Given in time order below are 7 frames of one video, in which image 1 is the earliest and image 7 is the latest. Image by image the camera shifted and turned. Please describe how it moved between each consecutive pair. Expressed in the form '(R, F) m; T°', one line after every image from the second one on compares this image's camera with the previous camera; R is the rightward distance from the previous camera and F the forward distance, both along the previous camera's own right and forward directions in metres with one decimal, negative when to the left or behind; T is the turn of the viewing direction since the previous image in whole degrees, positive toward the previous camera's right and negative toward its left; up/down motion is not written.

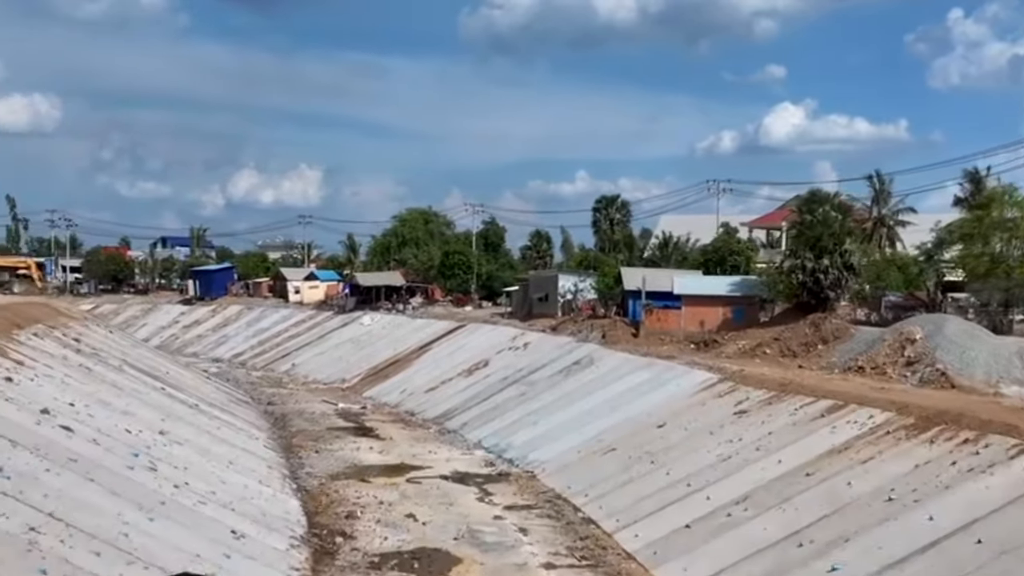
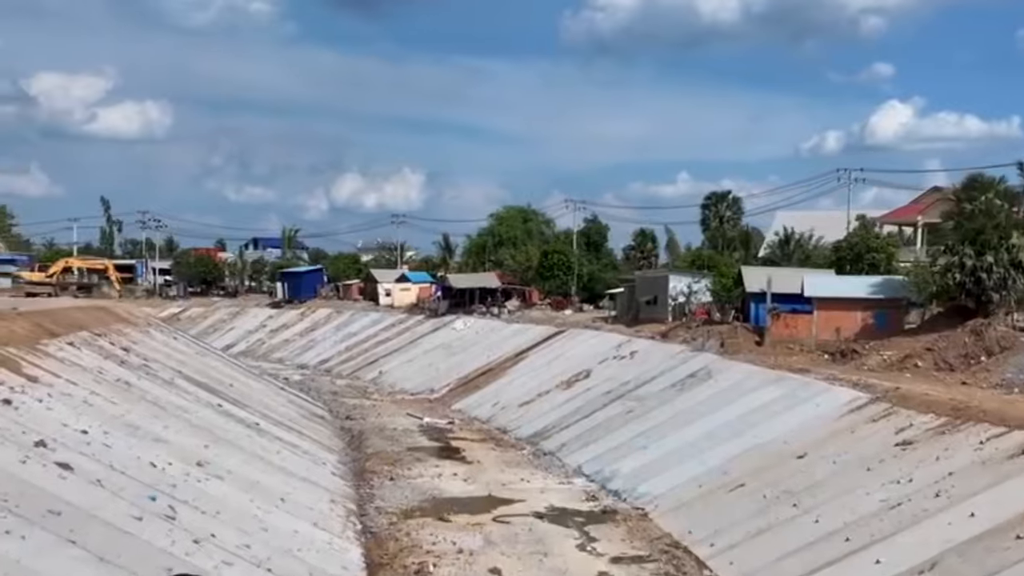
(-0.1, +4.4) m; -5°
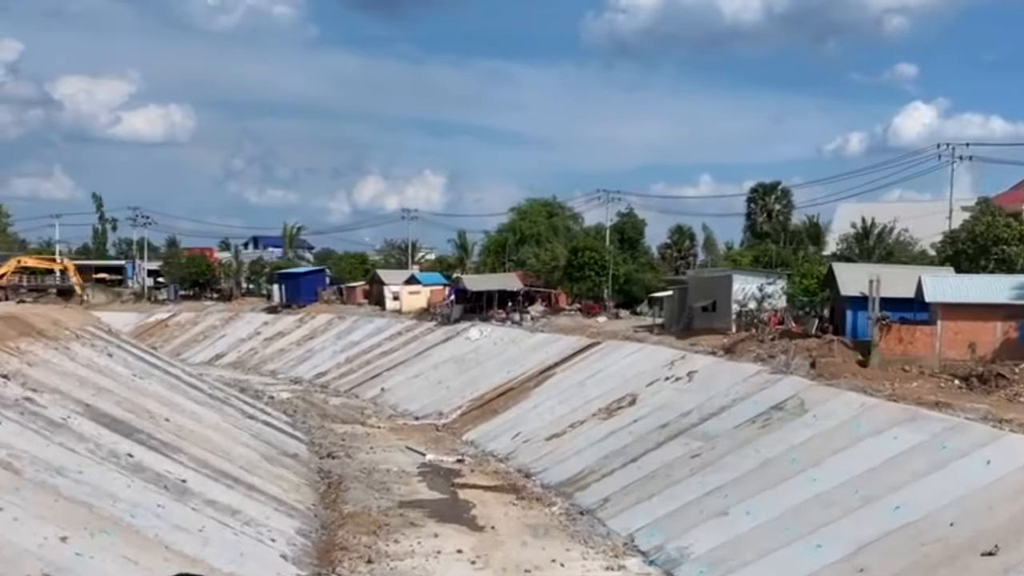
(-0.1, +7.8) m; -1°
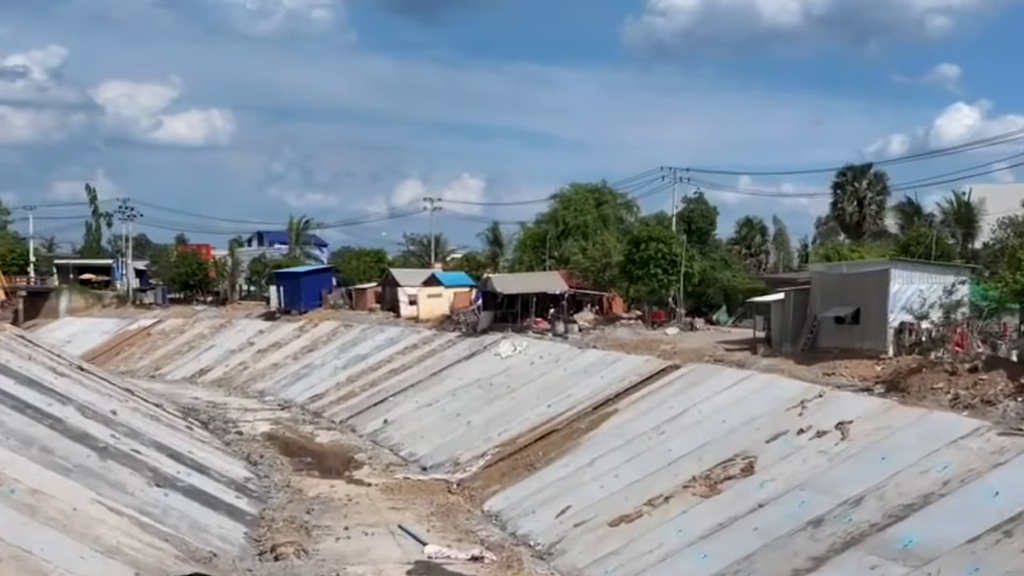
(-0.1, +10.7) m; -2°
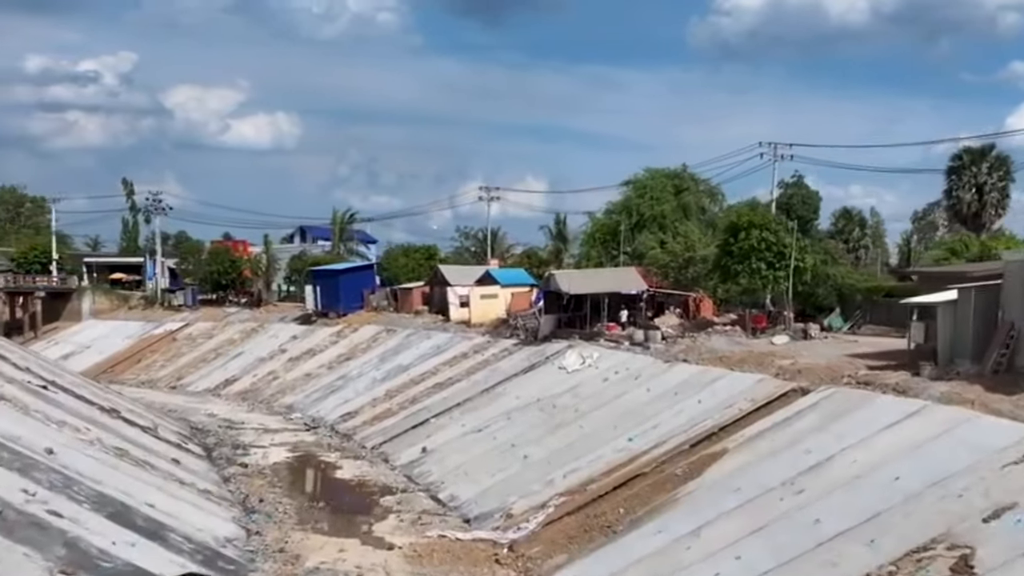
(-0.1, +6.7) m; -3°
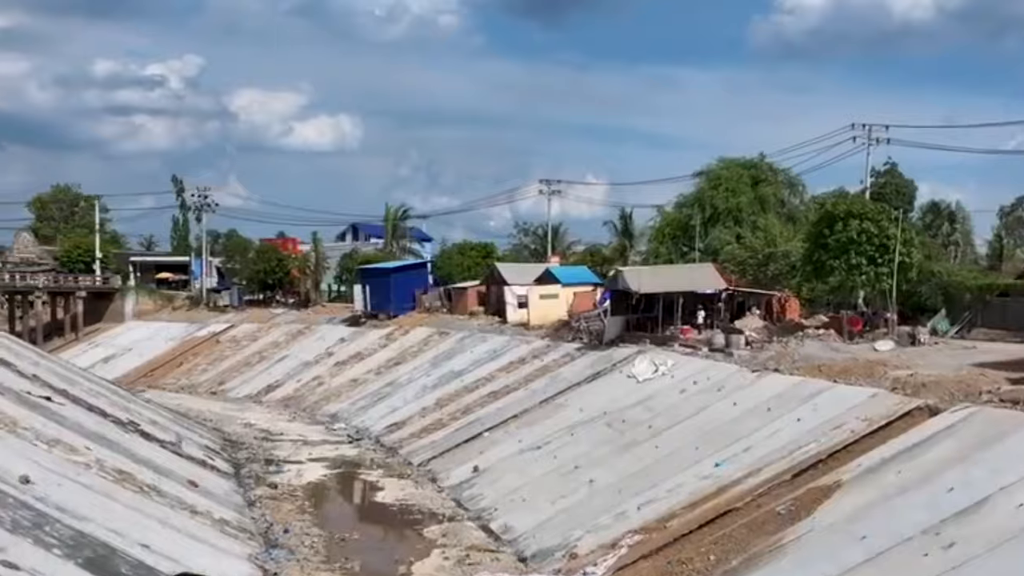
(-0.1, +3.4) m; -3°
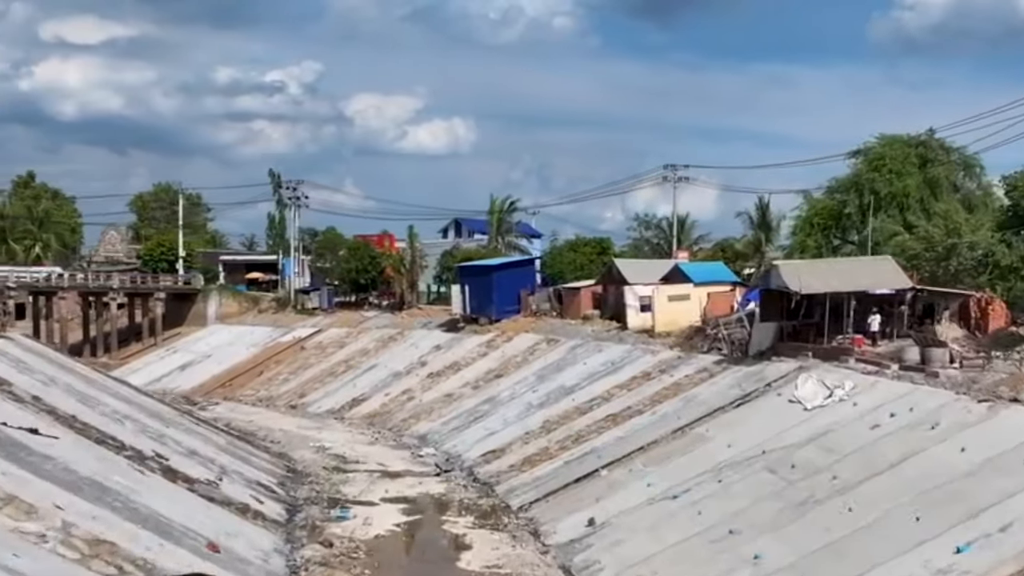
(-0.2, +6.0) m; -5°
